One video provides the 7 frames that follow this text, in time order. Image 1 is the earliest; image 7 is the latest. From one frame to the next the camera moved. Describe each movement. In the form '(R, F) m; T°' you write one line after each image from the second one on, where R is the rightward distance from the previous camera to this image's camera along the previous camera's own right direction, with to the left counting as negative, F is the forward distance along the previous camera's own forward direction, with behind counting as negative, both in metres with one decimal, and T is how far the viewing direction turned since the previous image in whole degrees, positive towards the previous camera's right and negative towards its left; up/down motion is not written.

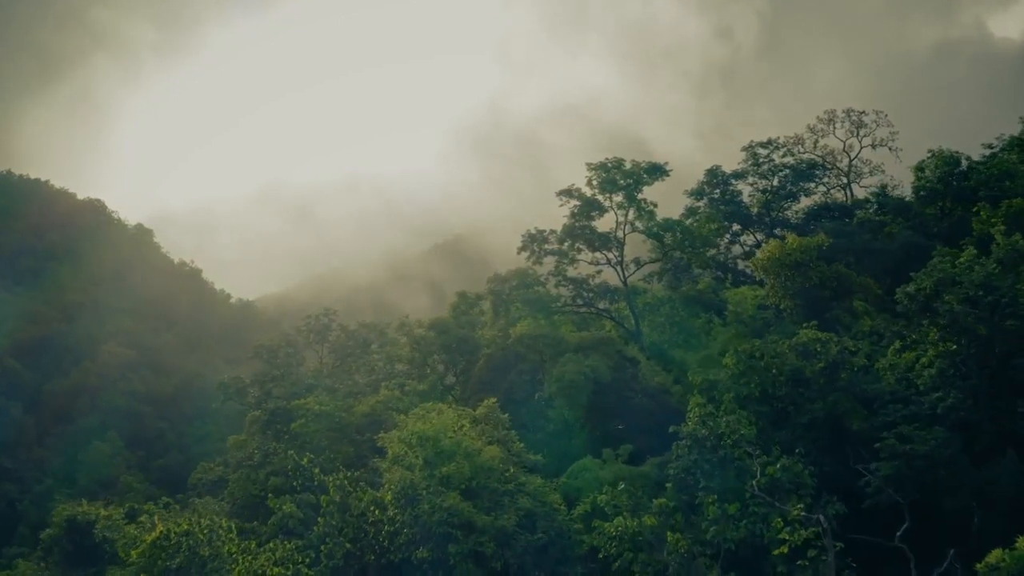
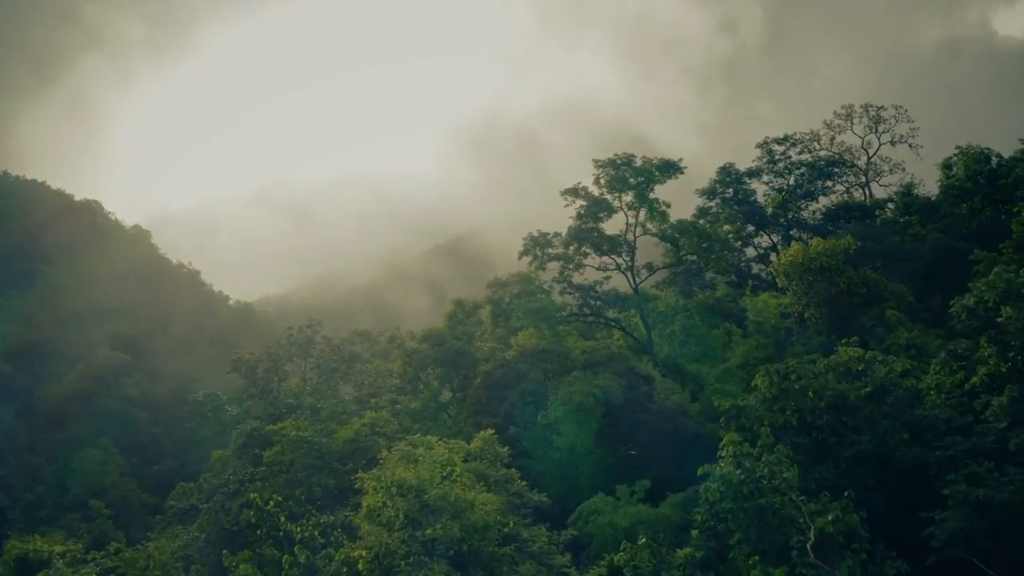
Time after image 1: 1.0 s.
(+0.1, +2.9) m; 0°
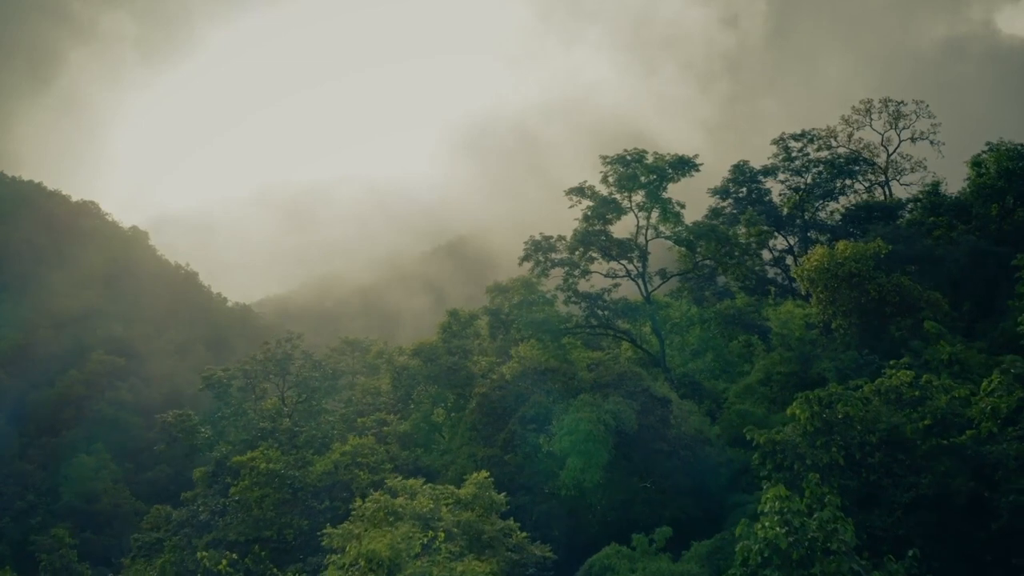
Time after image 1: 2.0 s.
(+0.1, +2.9) m; 0°
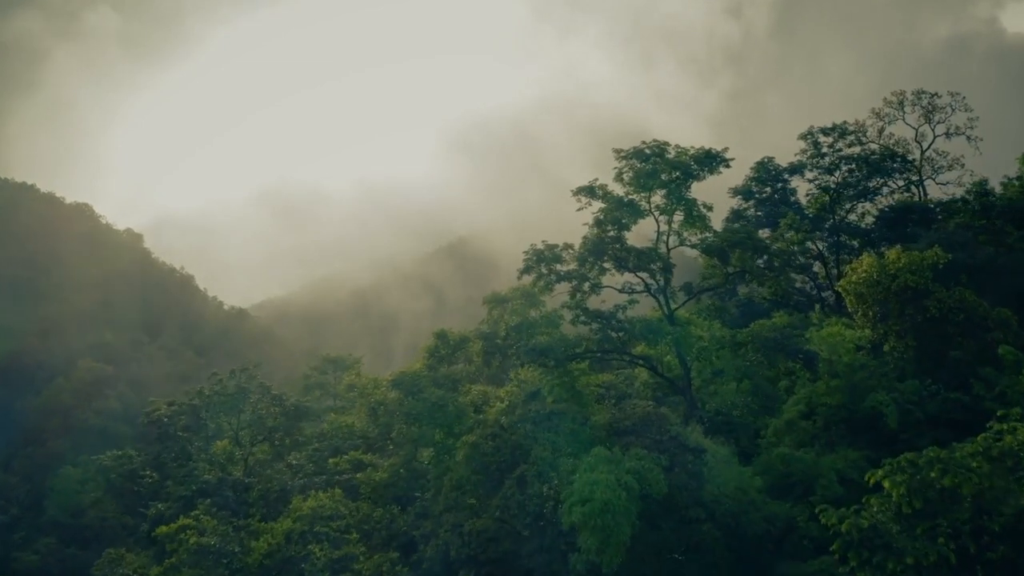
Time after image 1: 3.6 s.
(+0.1, +4.5) m; 0°
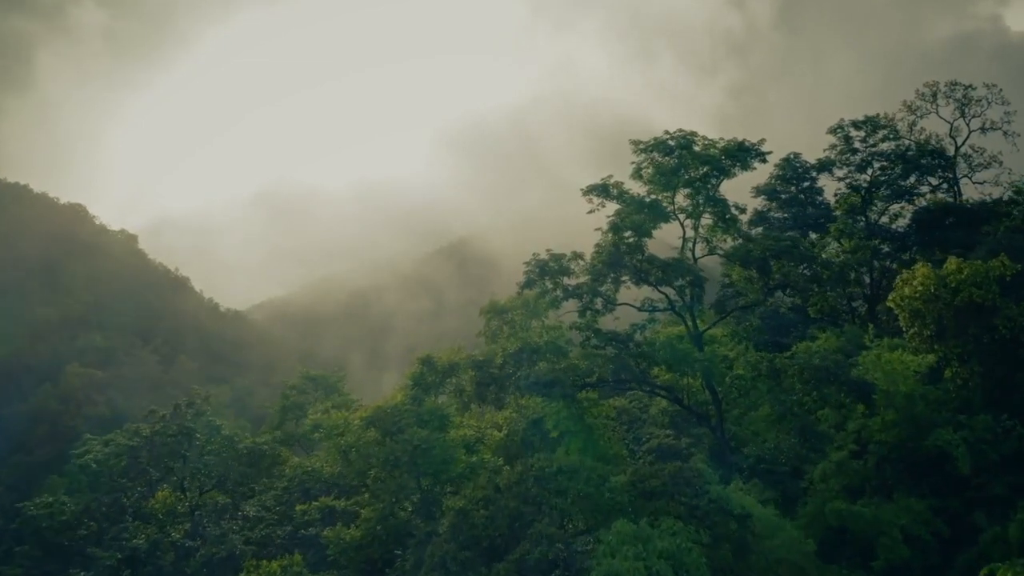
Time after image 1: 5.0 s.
(+0.1, +3.9) m; 0°
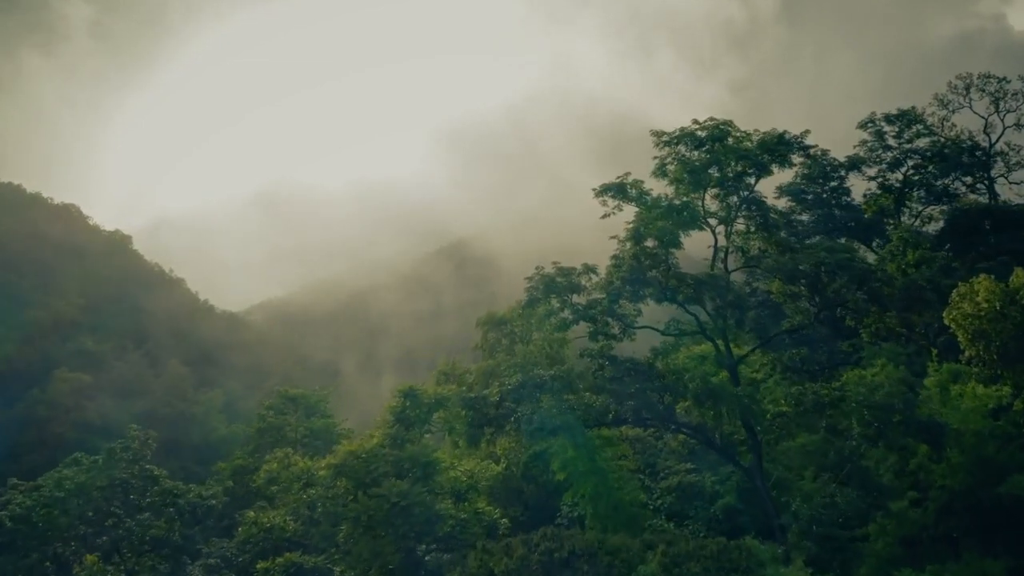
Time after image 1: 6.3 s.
(0.0, +3.4) m; 0°
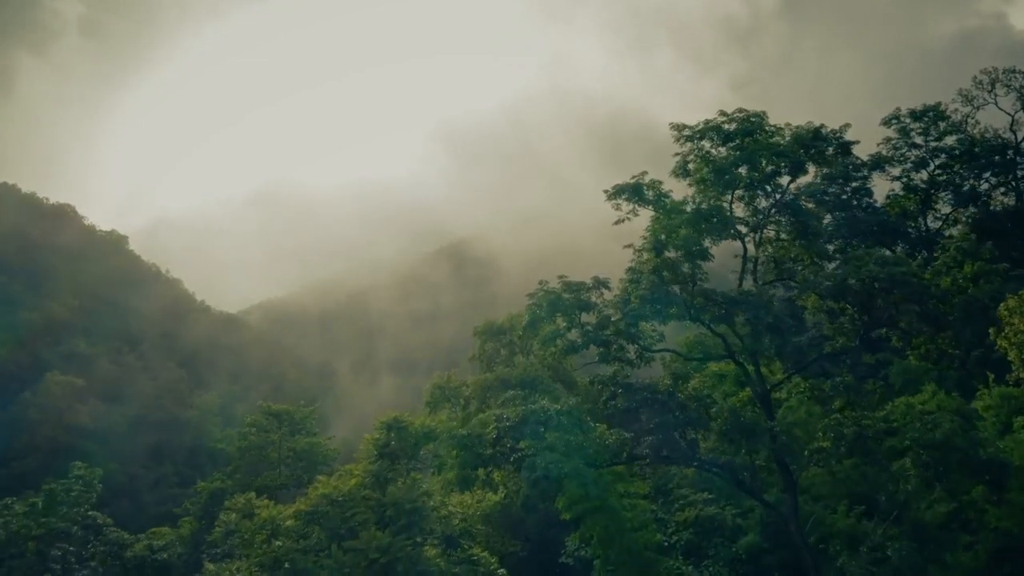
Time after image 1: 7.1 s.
(0.0, +2.3) m; 0°
